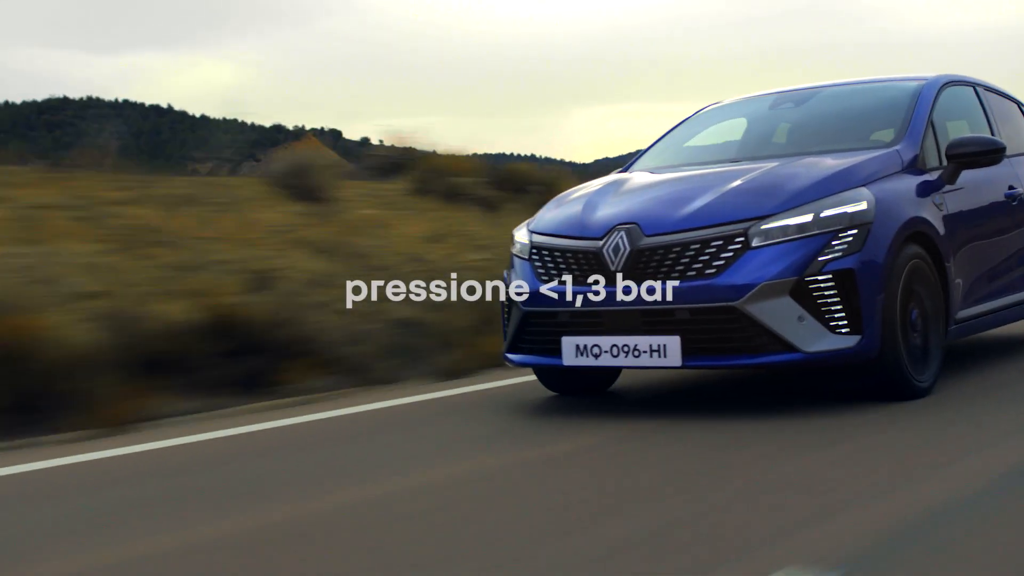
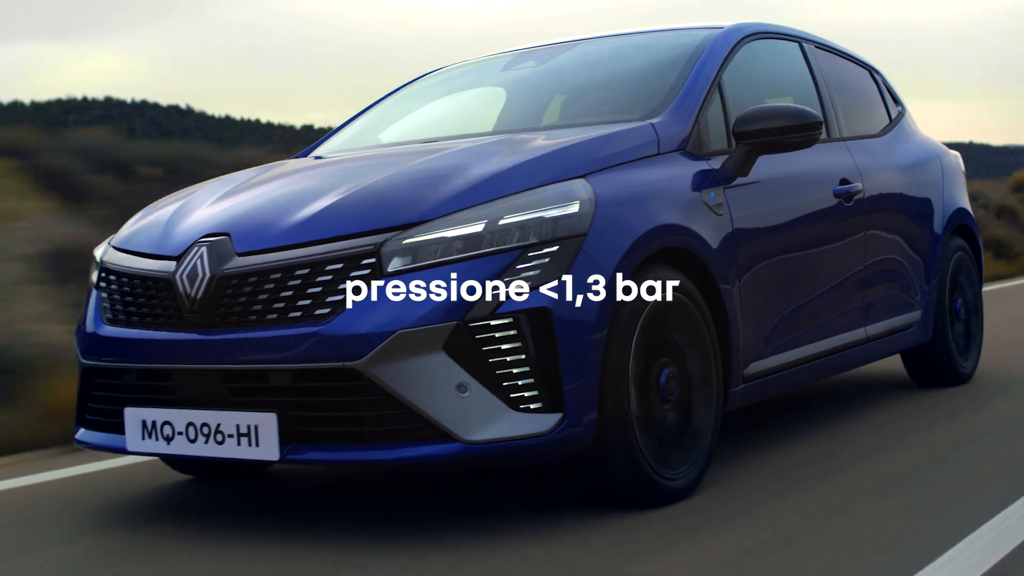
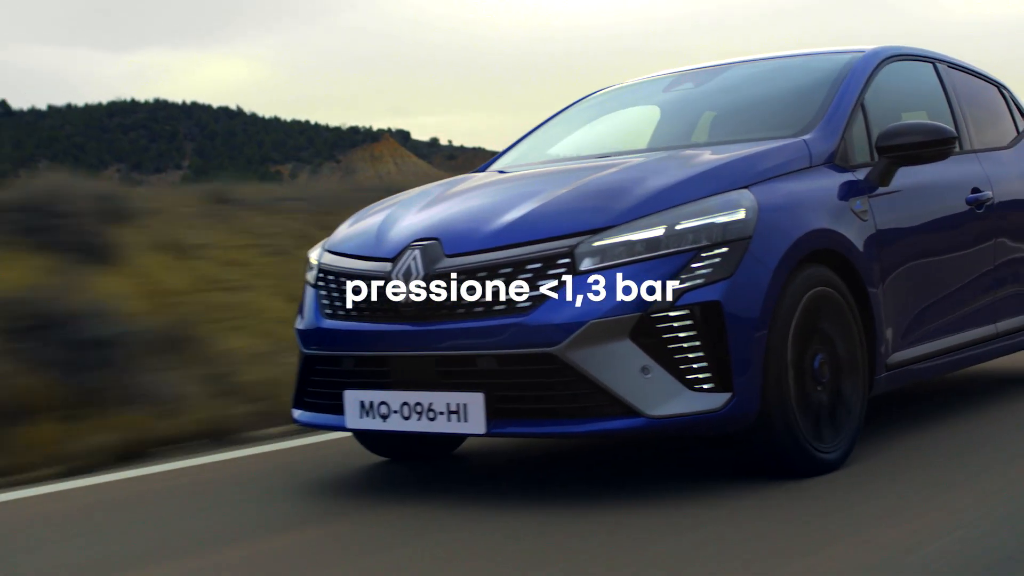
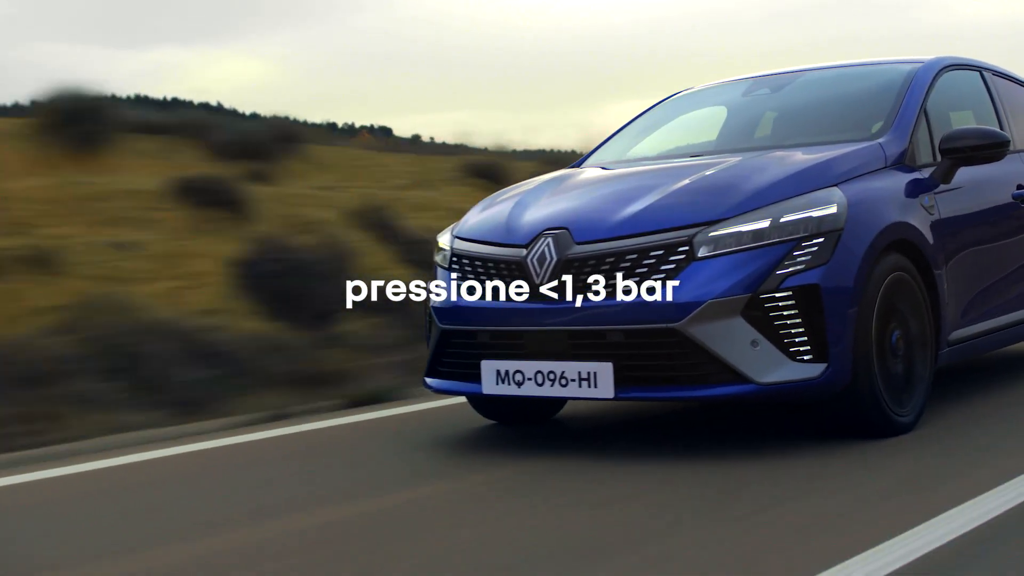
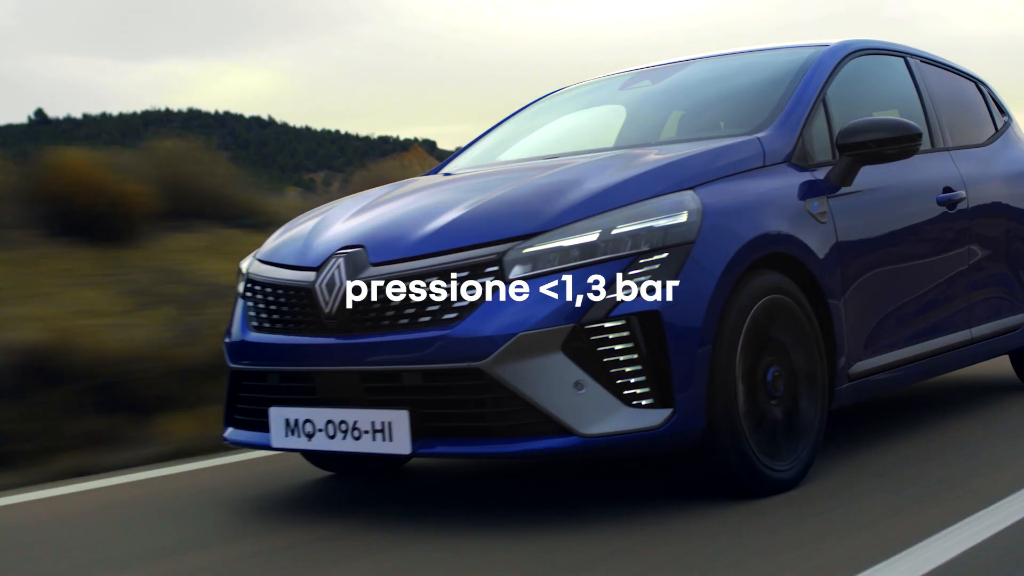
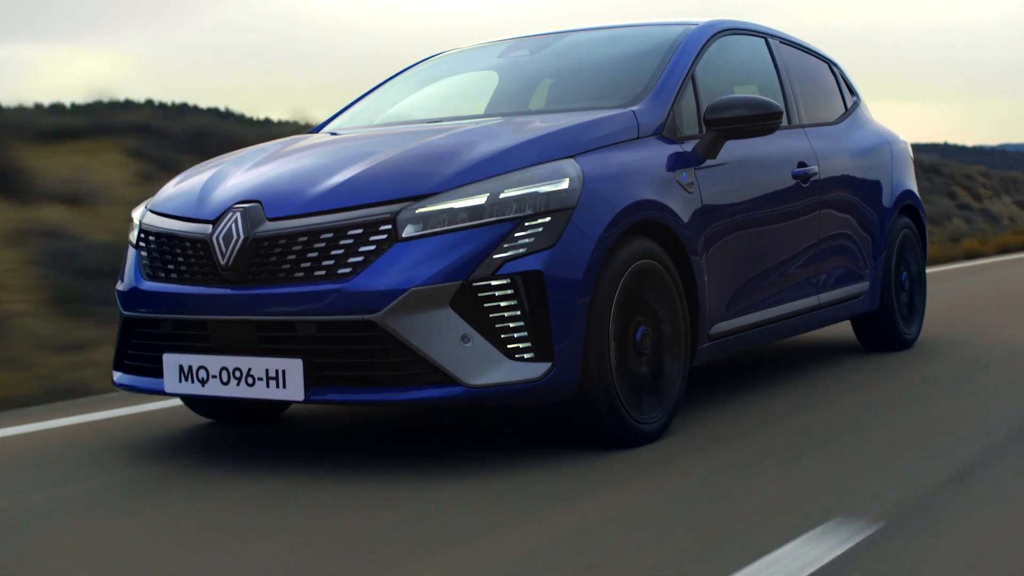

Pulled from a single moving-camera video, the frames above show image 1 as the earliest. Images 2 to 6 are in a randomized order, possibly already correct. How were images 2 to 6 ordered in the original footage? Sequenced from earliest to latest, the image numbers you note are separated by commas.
4, 3, 5, 2, 6
